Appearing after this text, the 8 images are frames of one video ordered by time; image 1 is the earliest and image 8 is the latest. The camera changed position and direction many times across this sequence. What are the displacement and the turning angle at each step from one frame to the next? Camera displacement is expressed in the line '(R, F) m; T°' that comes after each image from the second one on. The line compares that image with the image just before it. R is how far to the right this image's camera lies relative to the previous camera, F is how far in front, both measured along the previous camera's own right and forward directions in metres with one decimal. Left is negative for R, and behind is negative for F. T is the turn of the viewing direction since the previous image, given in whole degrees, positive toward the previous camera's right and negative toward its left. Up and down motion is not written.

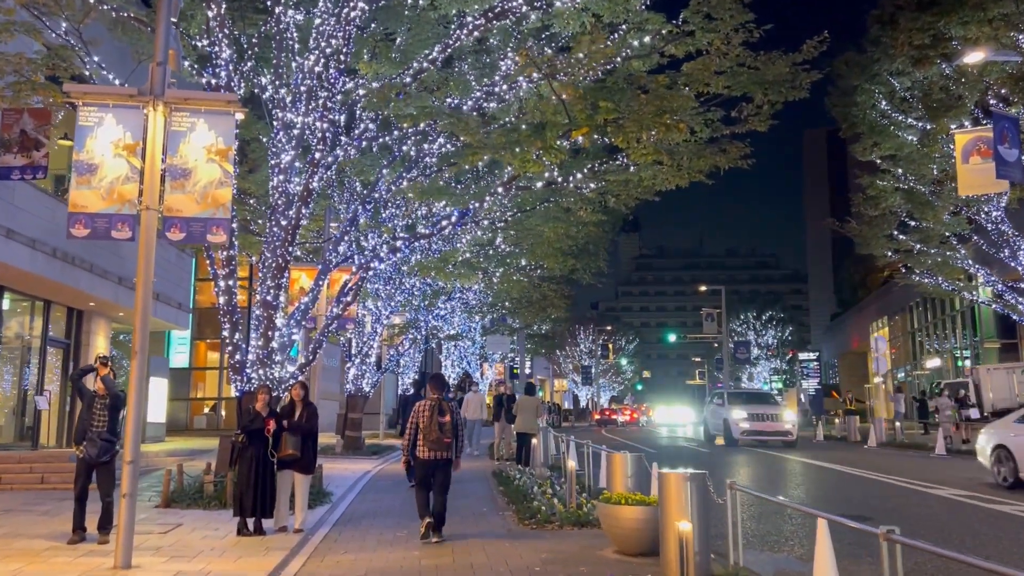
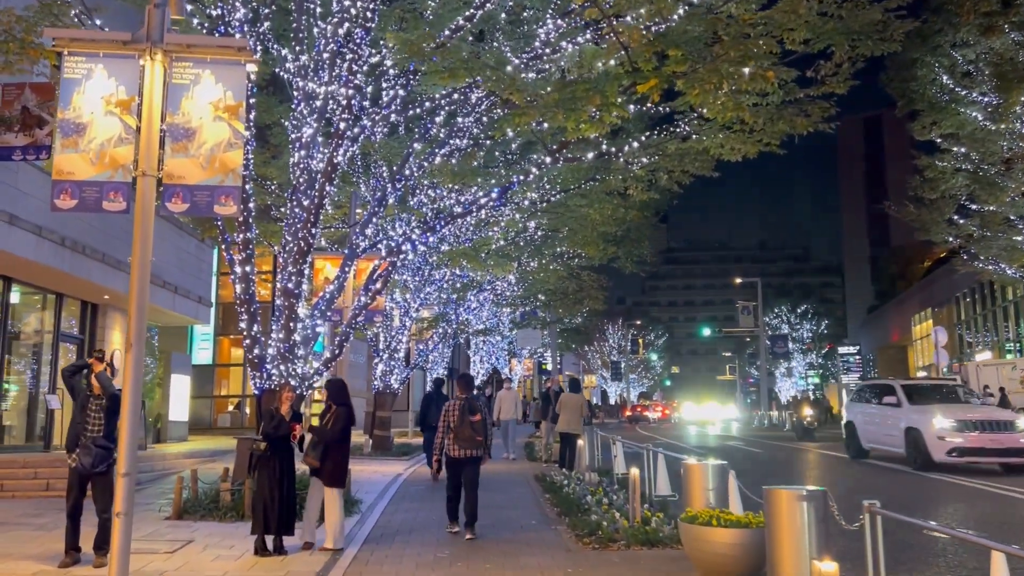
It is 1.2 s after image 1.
(-0.3, +1.3) m; -2°
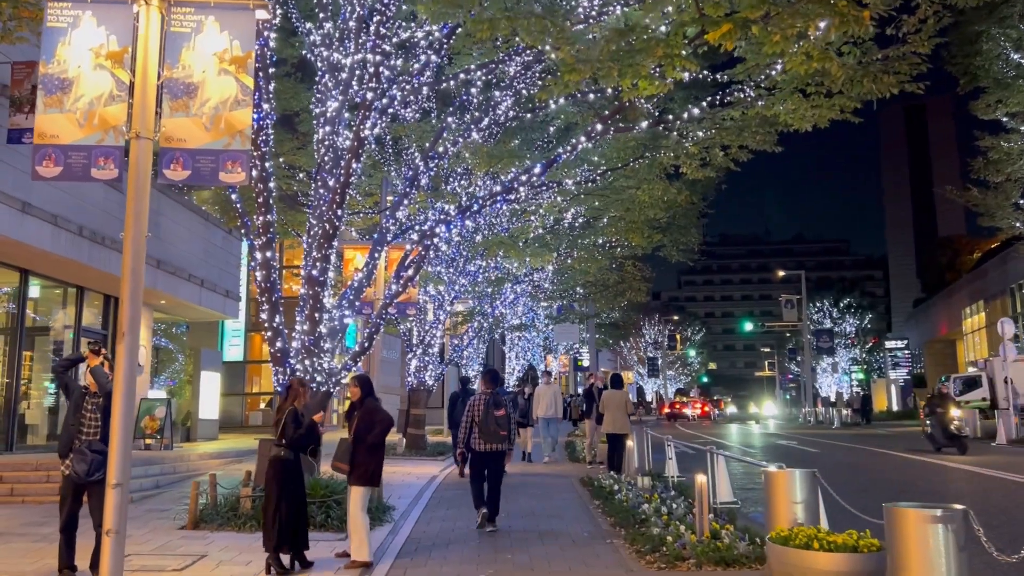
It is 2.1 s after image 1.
(-0.1, +1.0) m; -2°
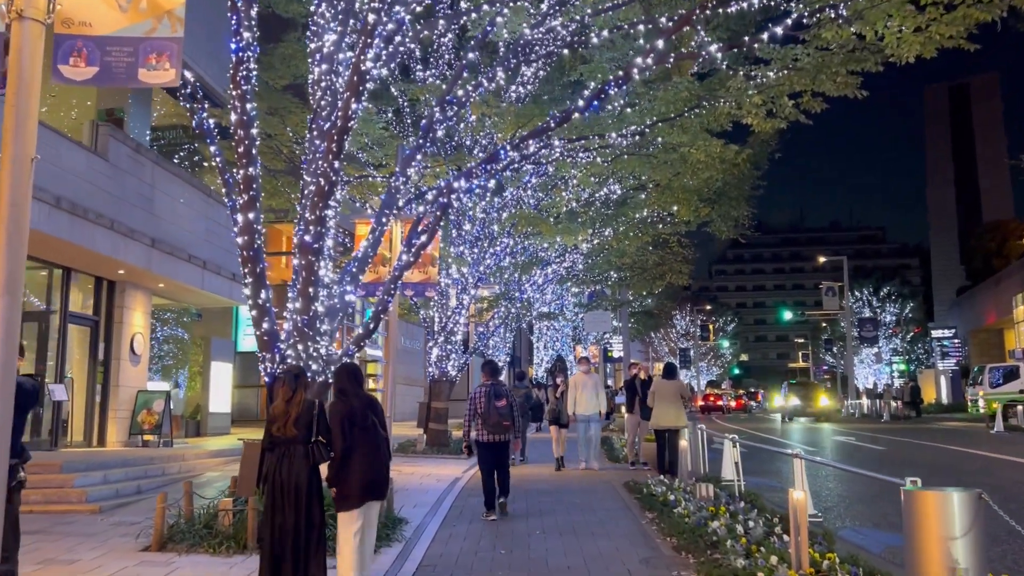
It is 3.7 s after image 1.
(-0.1, +1.8) m; -2°
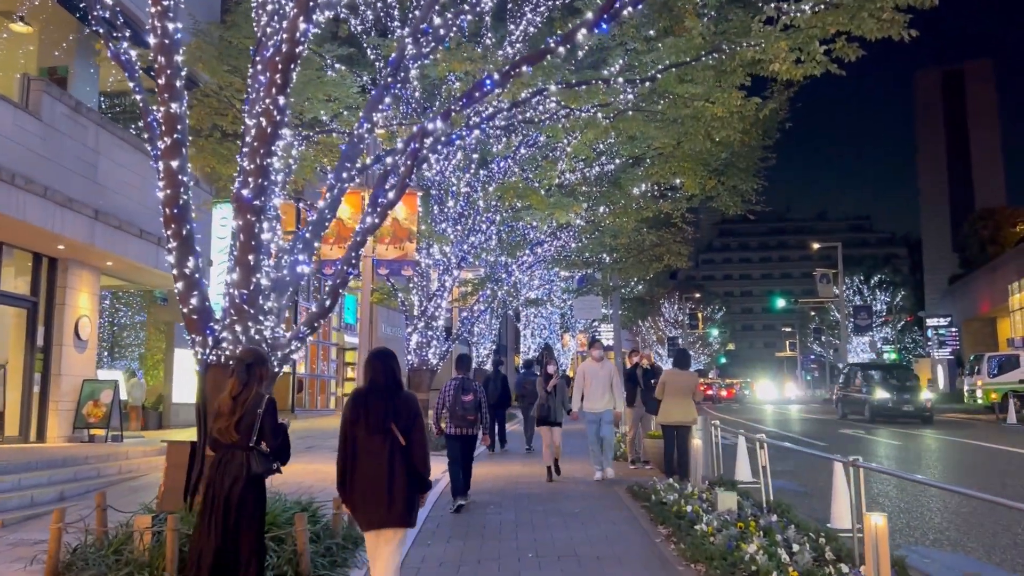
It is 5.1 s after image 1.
(0.0, +1.5) m; +1°
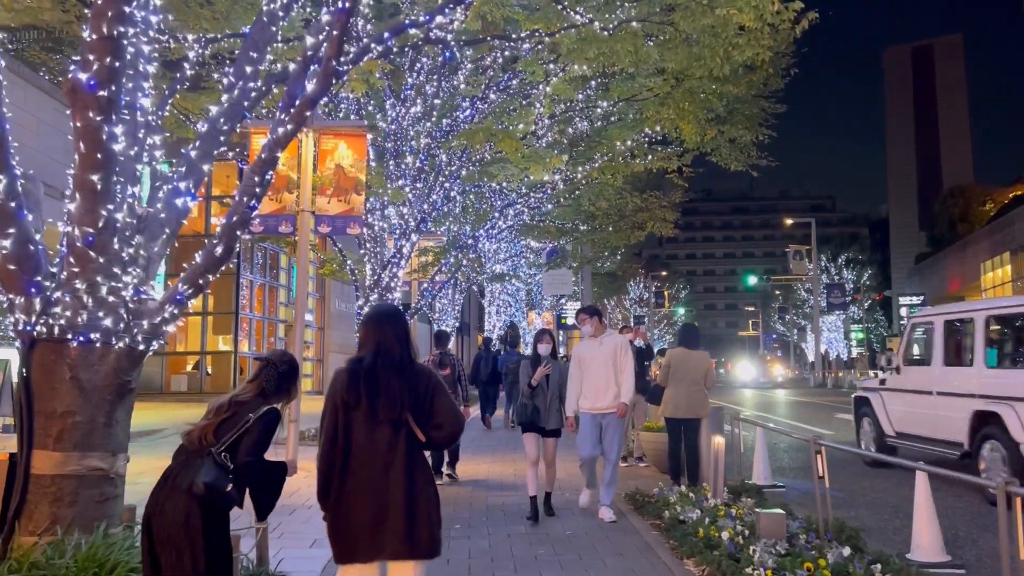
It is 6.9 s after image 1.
(-0.1, +2.1) m; +3°
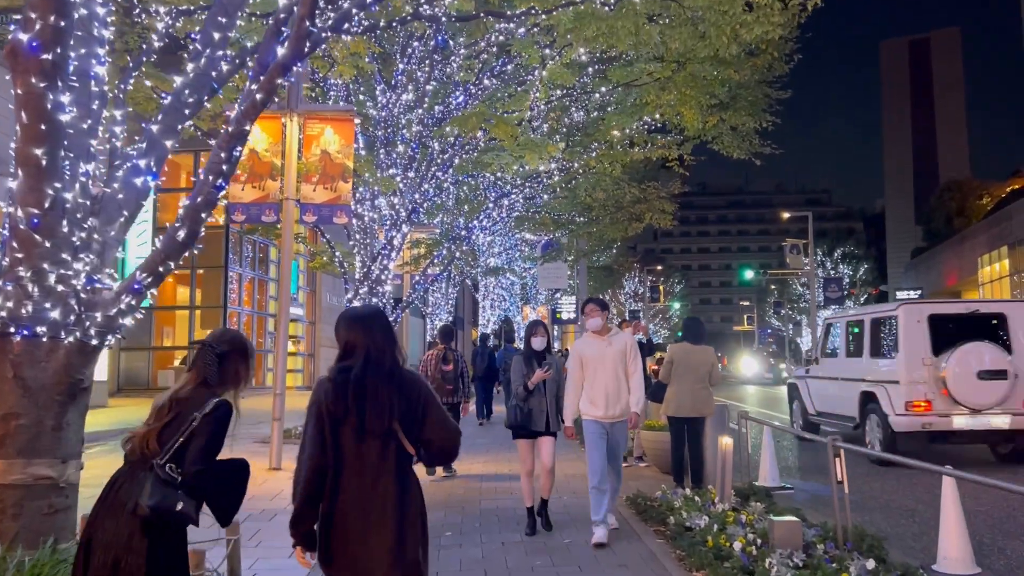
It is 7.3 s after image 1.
(0.0, +0.5) m; 0°
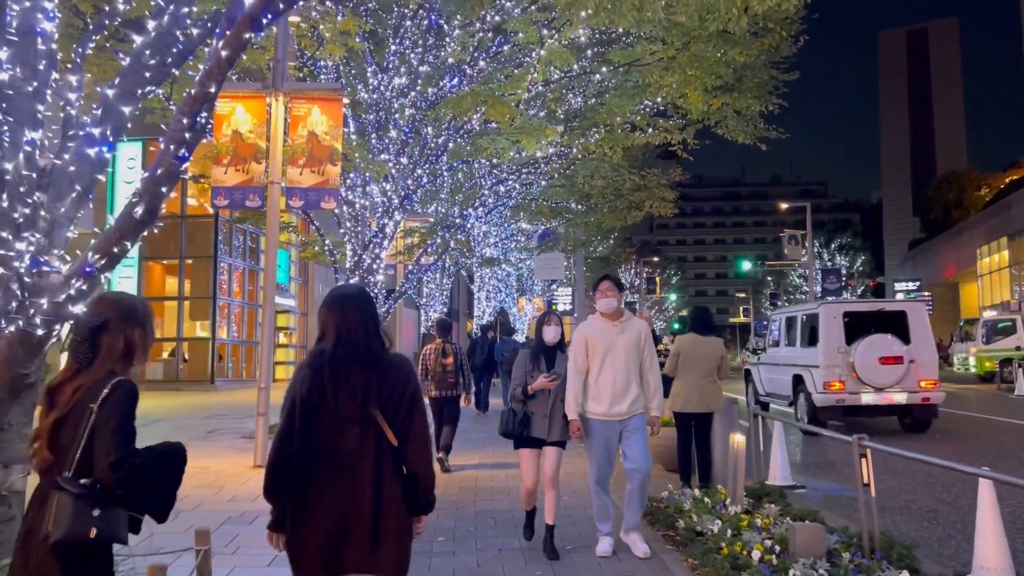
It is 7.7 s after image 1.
(0.0, +0.5) m; 0°
